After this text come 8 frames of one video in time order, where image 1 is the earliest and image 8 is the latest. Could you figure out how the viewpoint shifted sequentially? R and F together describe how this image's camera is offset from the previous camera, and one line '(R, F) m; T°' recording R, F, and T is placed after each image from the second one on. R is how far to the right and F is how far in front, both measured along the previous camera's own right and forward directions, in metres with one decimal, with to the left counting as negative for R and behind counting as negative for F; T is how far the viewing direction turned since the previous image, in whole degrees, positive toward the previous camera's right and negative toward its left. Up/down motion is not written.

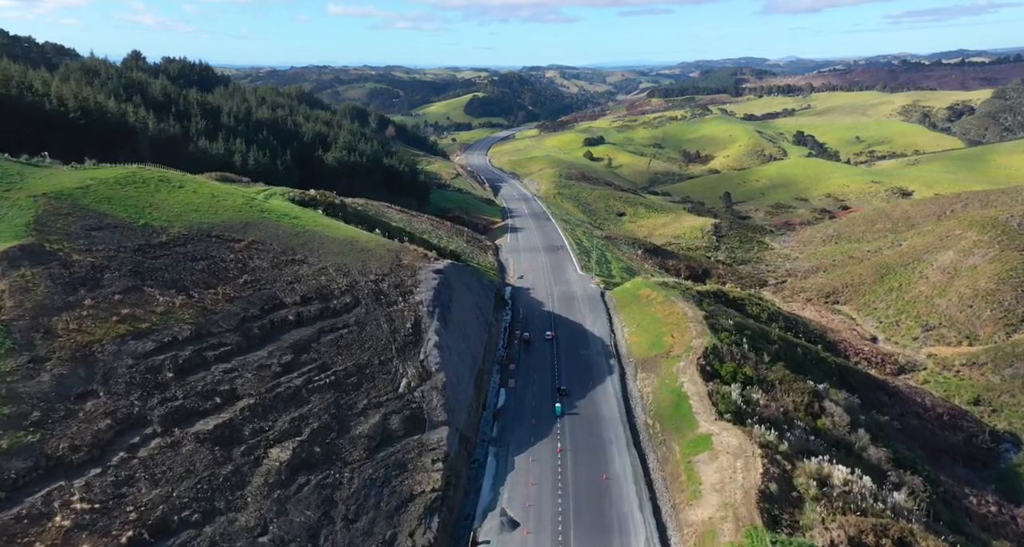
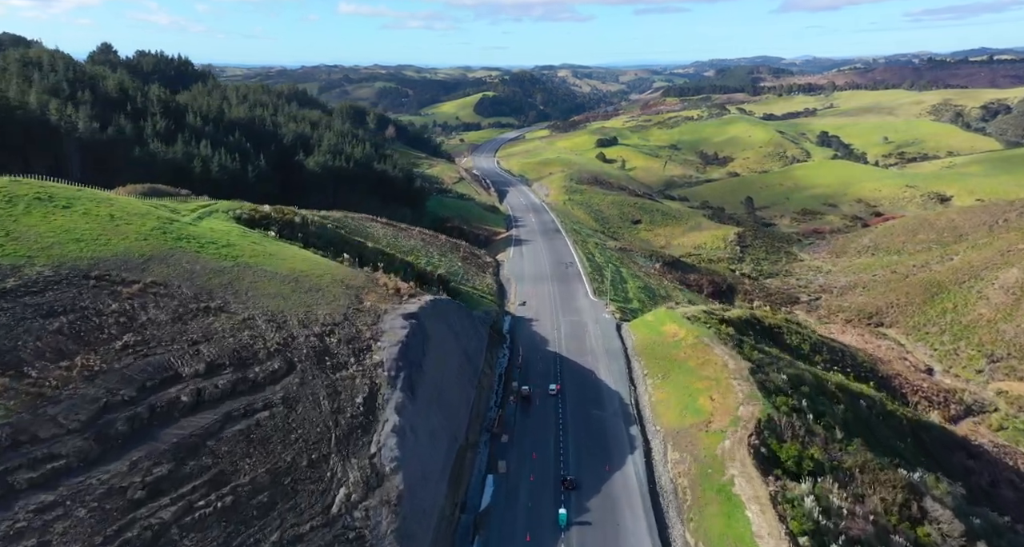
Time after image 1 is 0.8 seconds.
(+0.7, +8.4) m; -1°
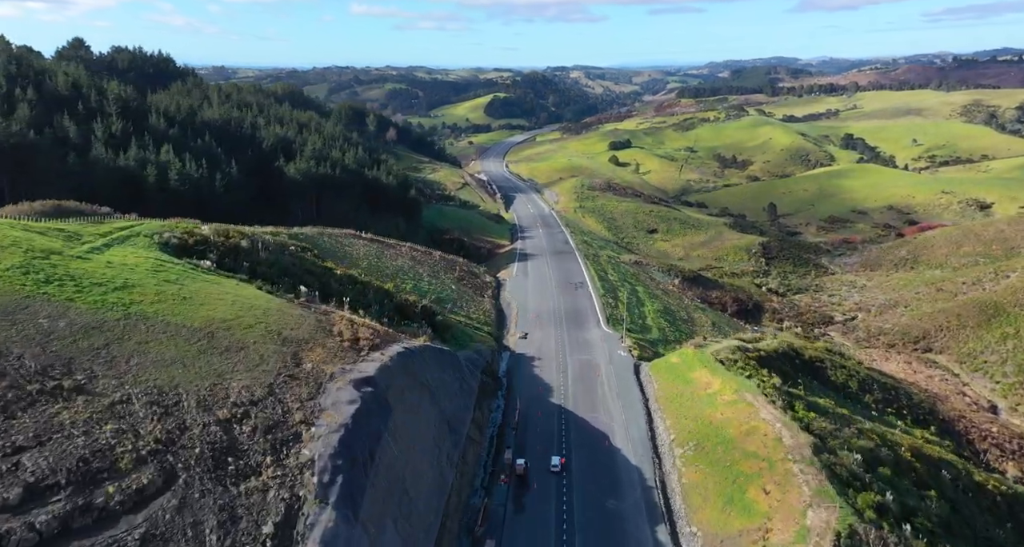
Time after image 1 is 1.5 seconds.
(+0.7, +7.3) m; -1°
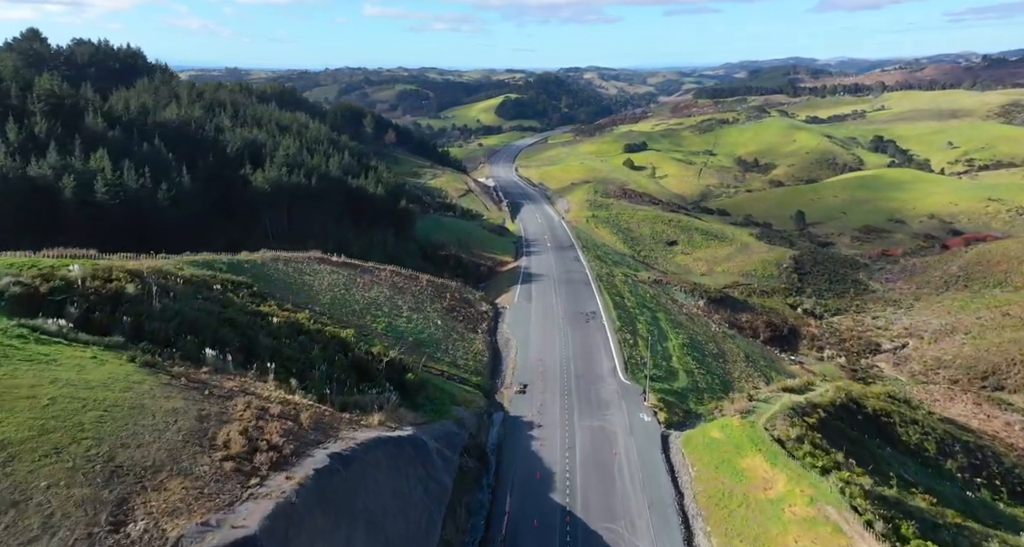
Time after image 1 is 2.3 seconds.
(+0.8, +8.8) m; -1°
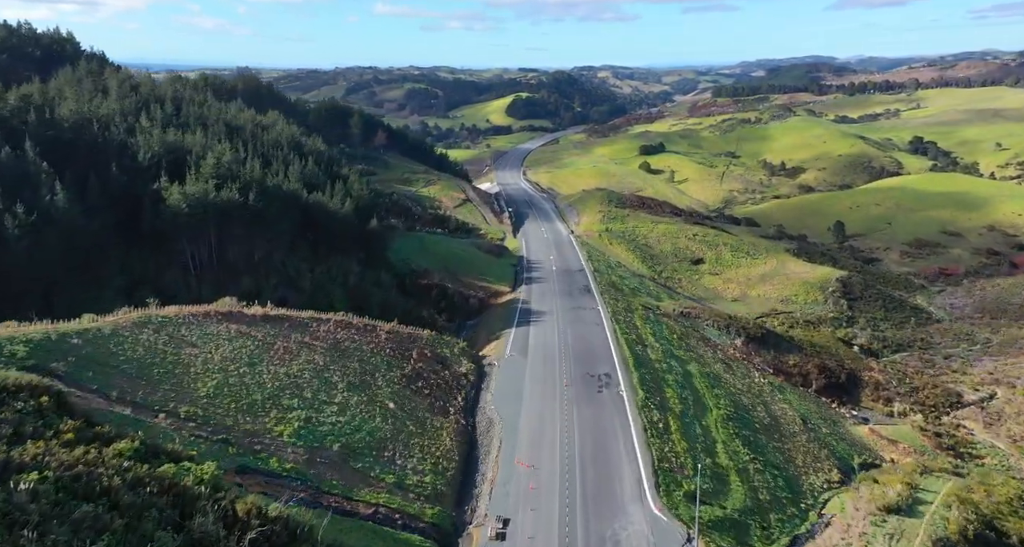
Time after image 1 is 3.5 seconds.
(+1.2, +12.6) m; -1°
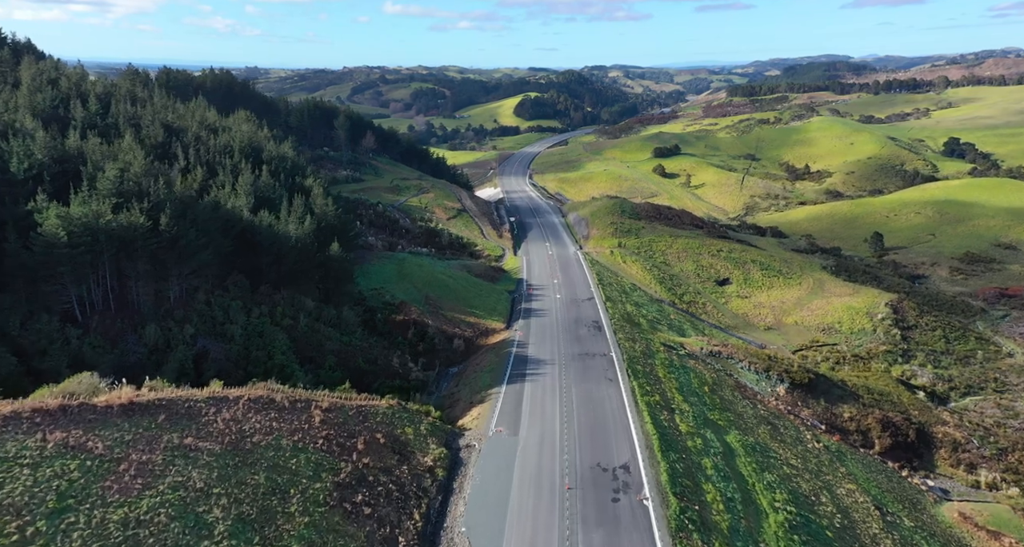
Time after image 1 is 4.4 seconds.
(+1.0, +10.4) m; -1°
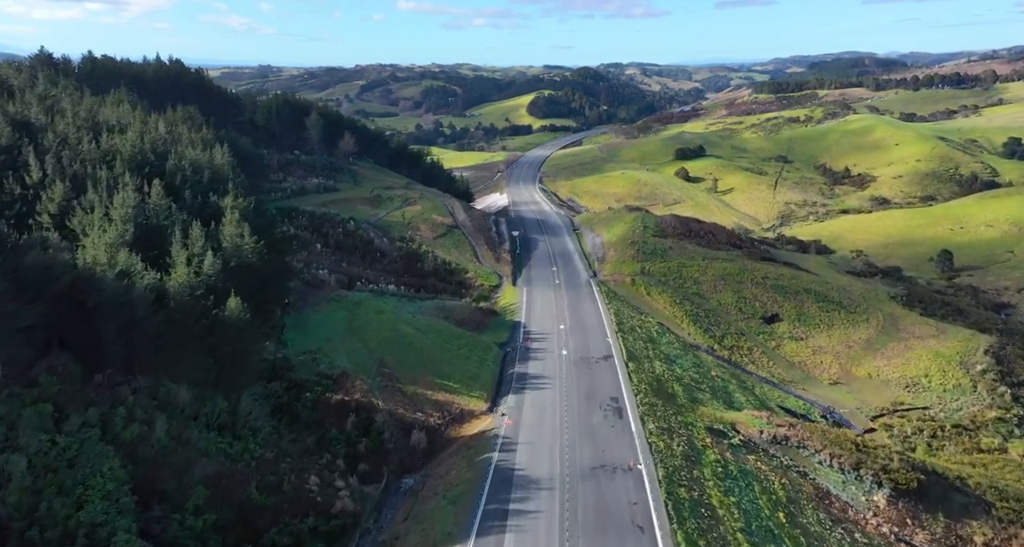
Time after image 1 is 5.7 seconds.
(+1.3, +14.5) m; -1°
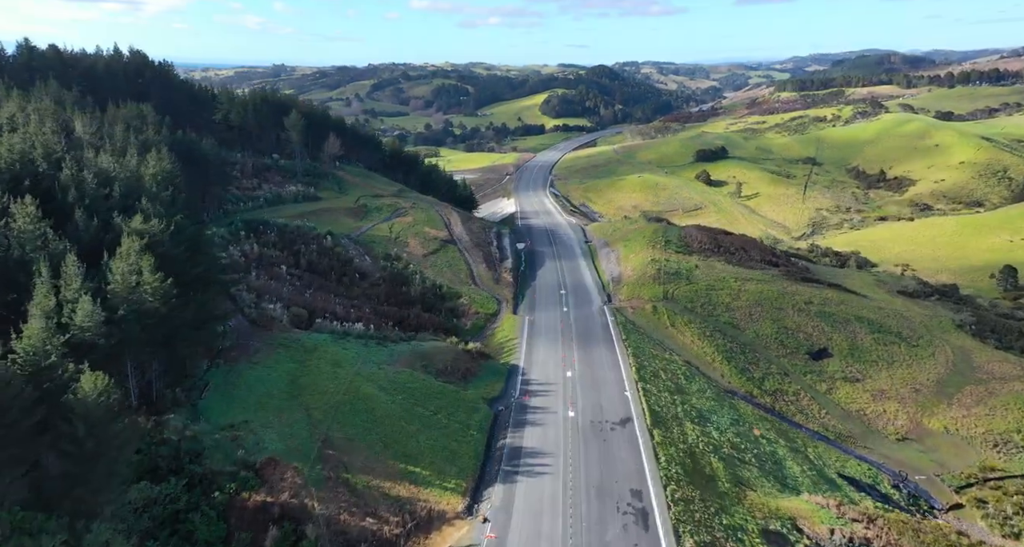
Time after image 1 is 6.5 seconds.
(+0.9, +9.4) m; -1°
